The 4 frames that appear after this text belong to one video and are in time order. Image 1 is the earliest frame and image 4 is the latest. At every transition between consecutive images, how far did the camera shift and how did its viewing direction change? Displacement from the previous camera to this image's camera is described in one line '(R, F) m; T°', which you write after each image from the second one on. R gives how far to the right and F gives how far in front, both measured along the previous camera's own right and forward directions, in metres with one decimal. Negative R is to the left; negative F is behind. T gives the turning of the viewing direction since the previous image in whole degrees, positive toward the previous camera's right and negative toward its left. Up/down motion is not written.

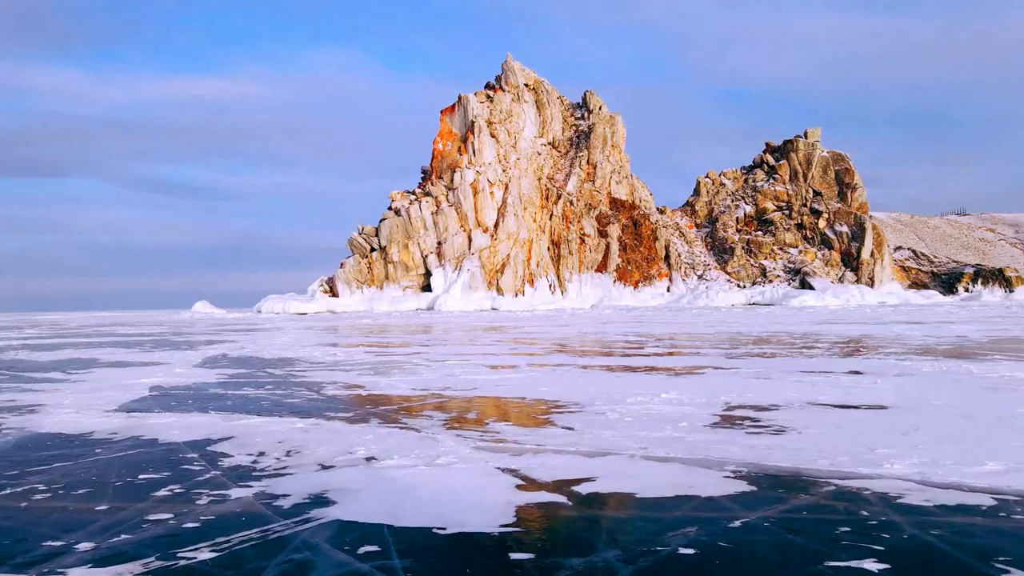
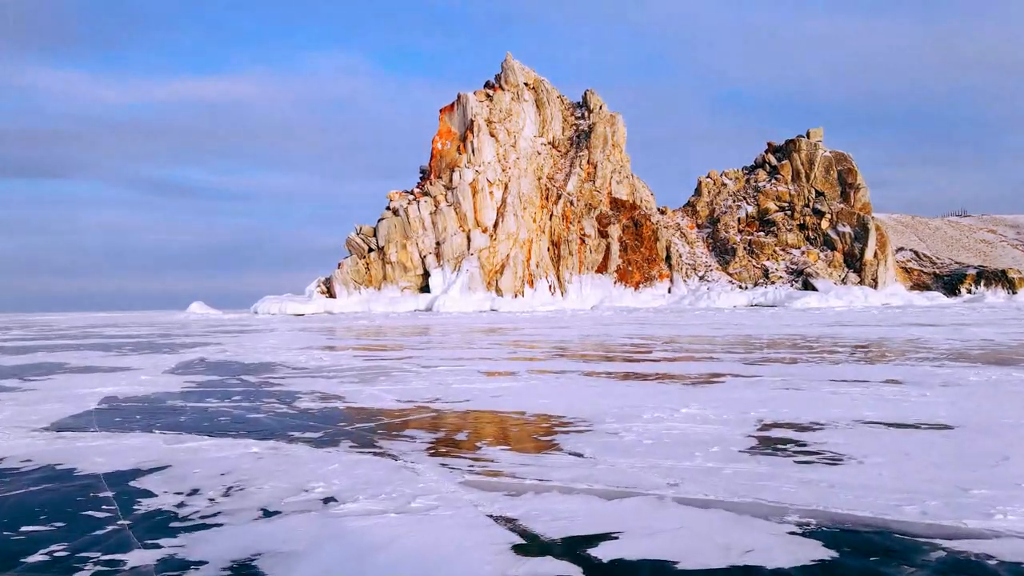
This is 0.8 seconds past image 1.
(0.0, +1.7) m; 0°
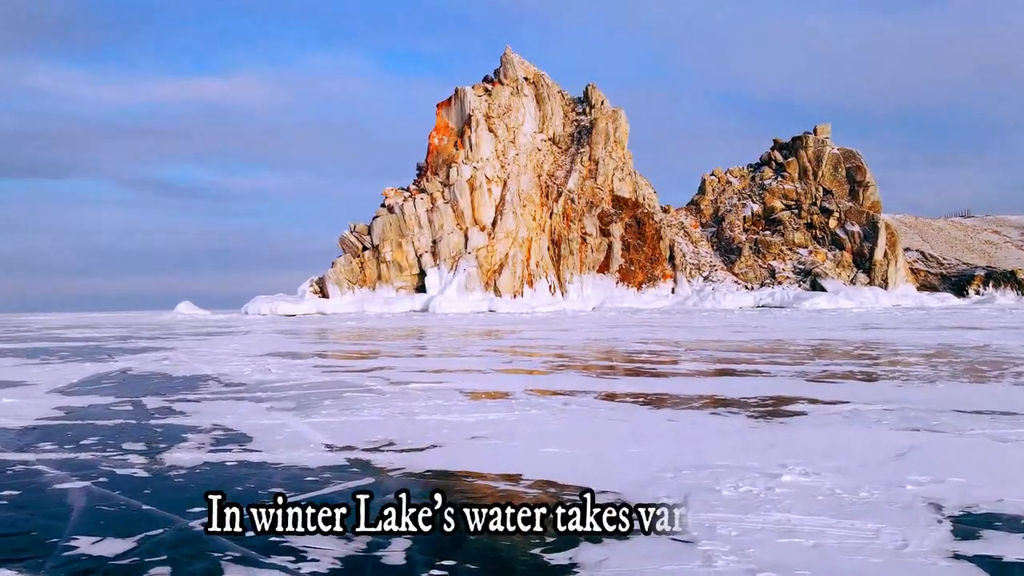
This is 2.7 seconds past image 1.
(+0.1, +4.4) m; 0°
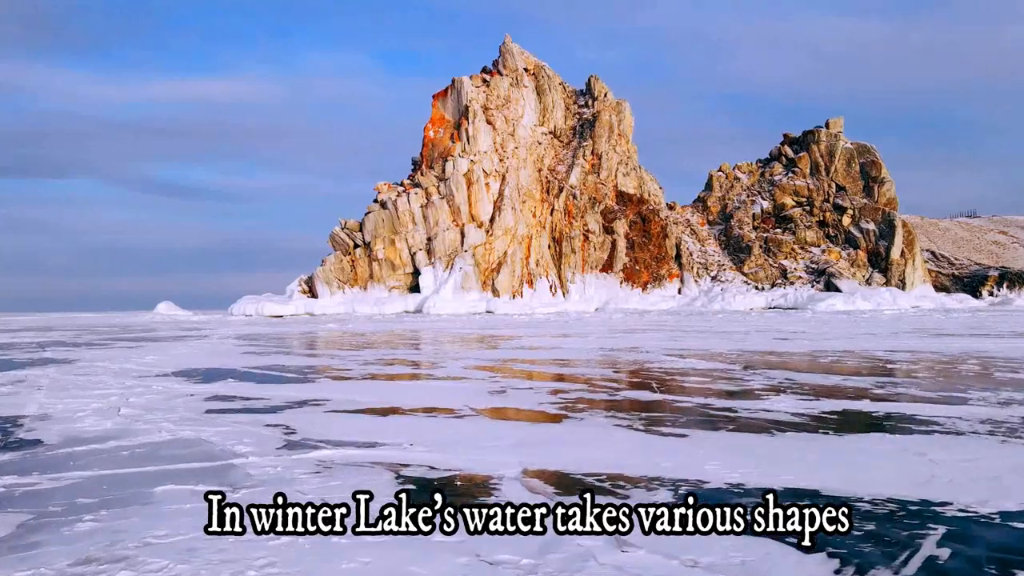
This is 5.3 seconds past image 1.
(+0.1, +6.6) m; 0°
